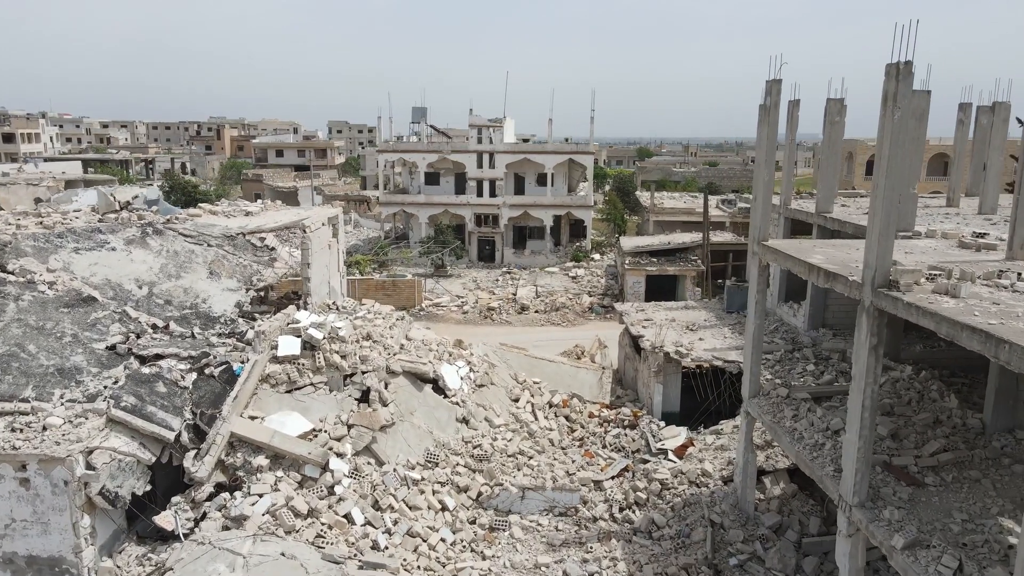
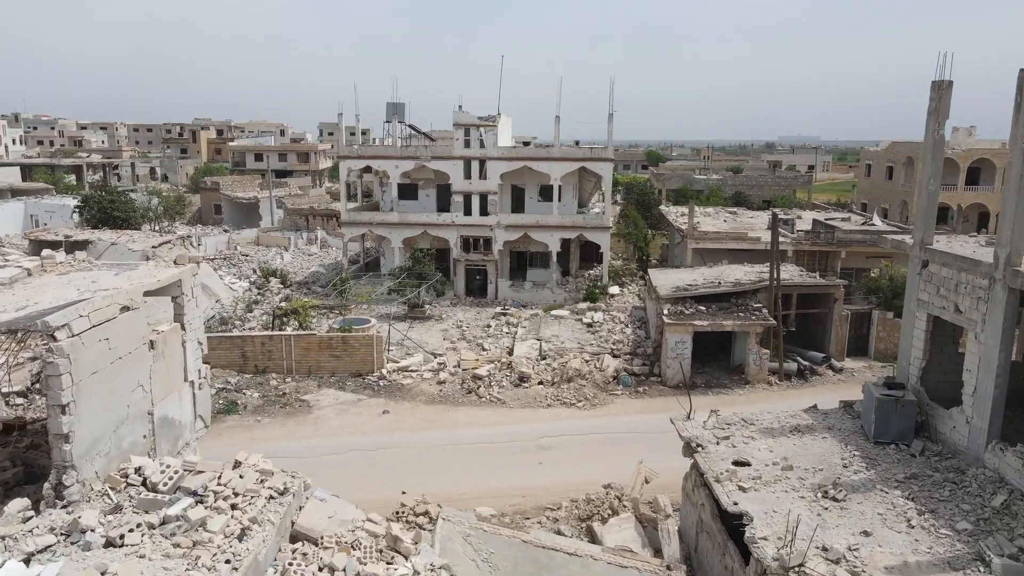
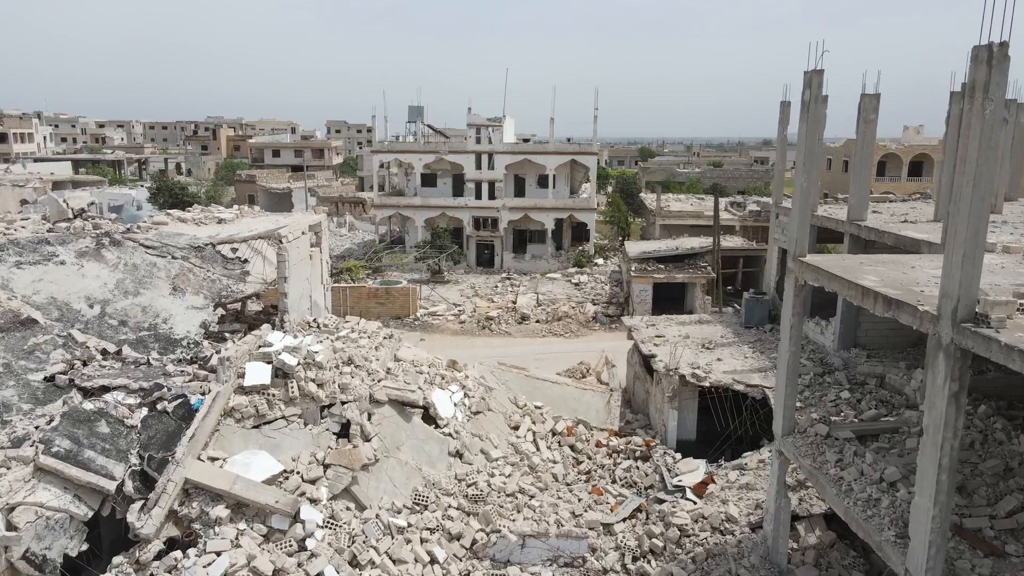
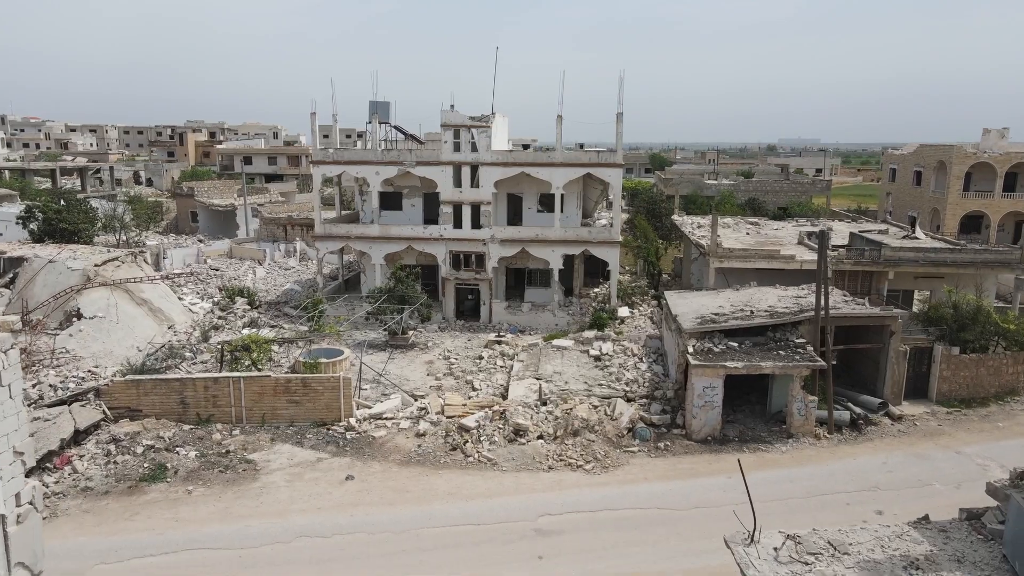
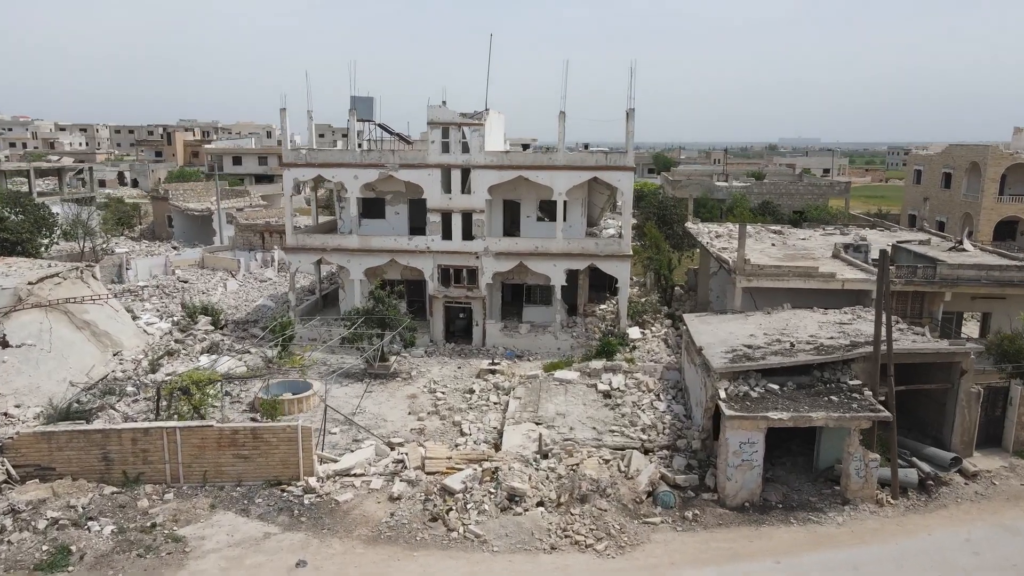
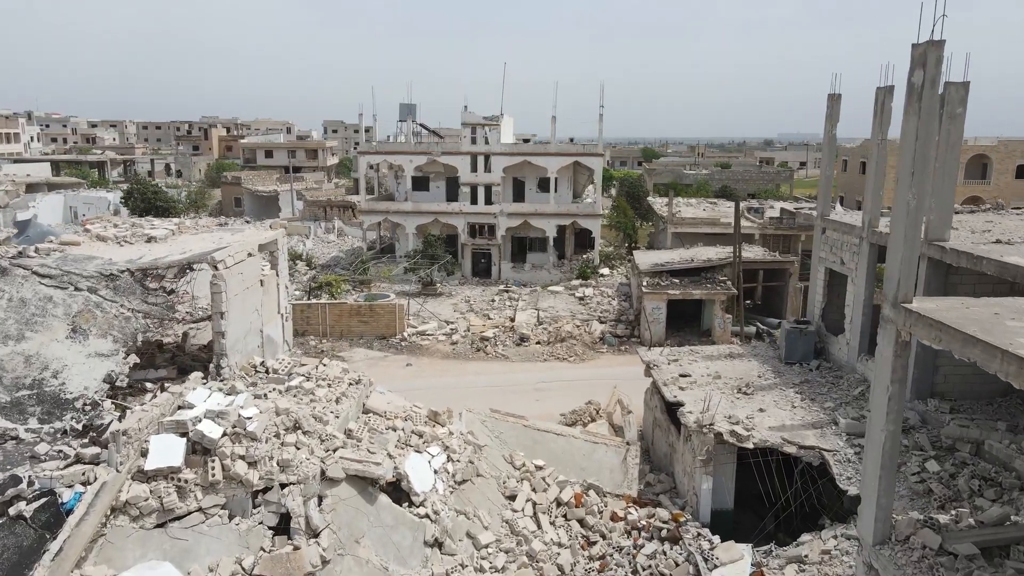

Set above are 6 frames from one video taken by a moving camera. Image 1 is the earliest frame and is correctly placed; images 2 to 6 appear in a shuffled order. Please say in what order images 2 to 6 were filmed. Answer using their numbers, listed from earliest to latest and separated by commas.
3, 6, 2, 4, 5
